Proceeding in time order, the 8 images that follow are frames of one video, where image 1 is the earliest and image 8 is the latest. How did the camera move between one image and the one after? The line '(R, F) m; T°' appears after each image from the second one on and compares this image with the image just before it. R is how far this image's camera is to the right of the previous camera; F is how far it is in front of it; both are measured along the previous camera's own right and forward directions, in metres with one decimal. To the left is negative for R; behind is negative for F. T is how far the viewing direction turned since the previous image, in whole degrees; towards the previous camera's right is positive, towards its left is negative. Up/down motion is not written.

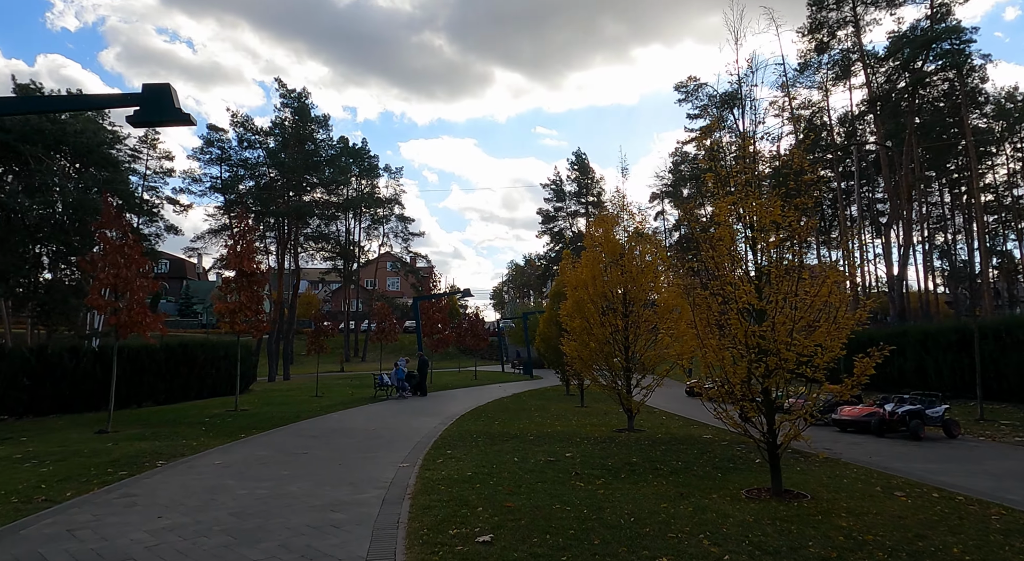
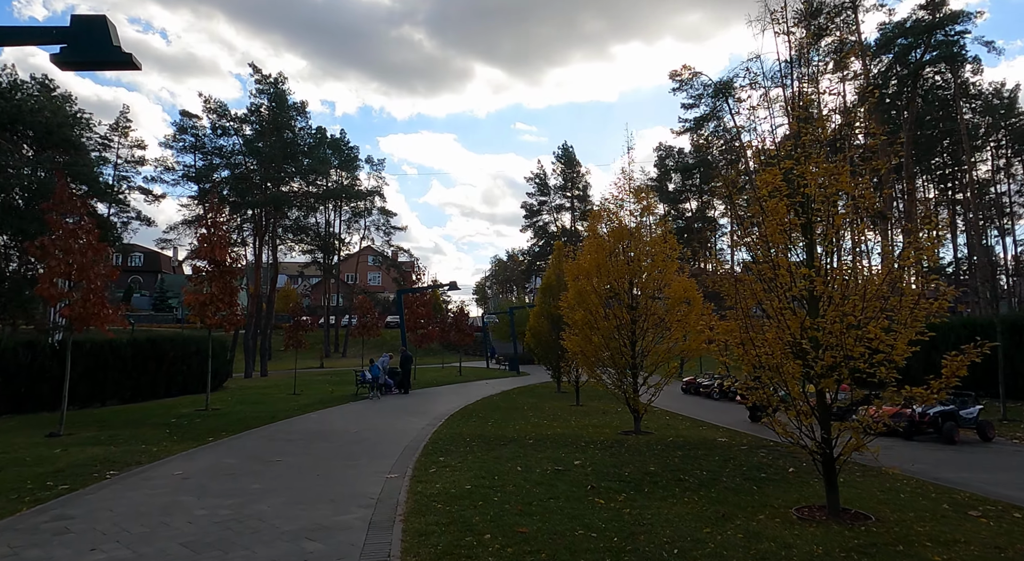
(-0.3, +1.2) m; +2°
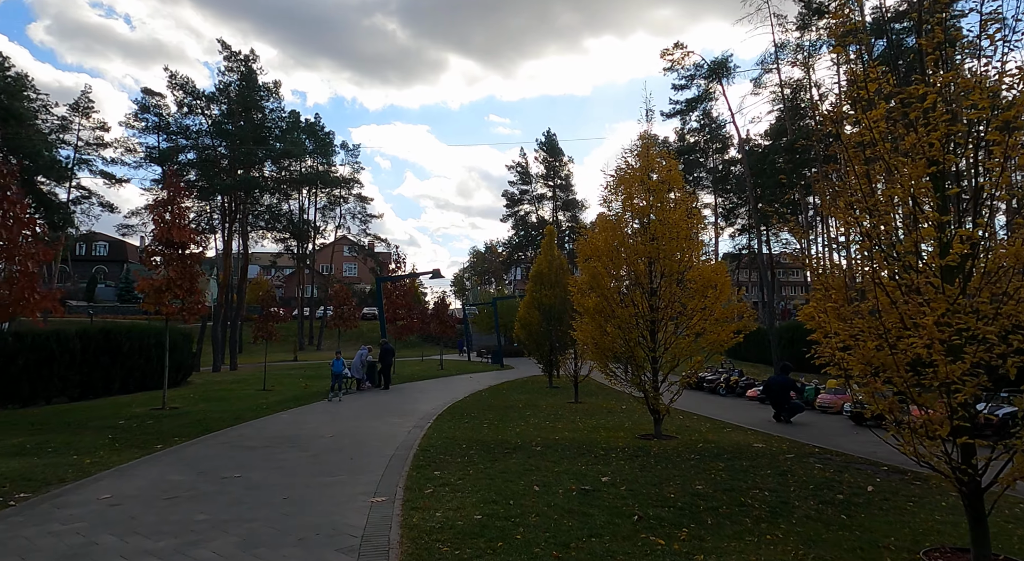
(-0.5, +1.8) m; +2°
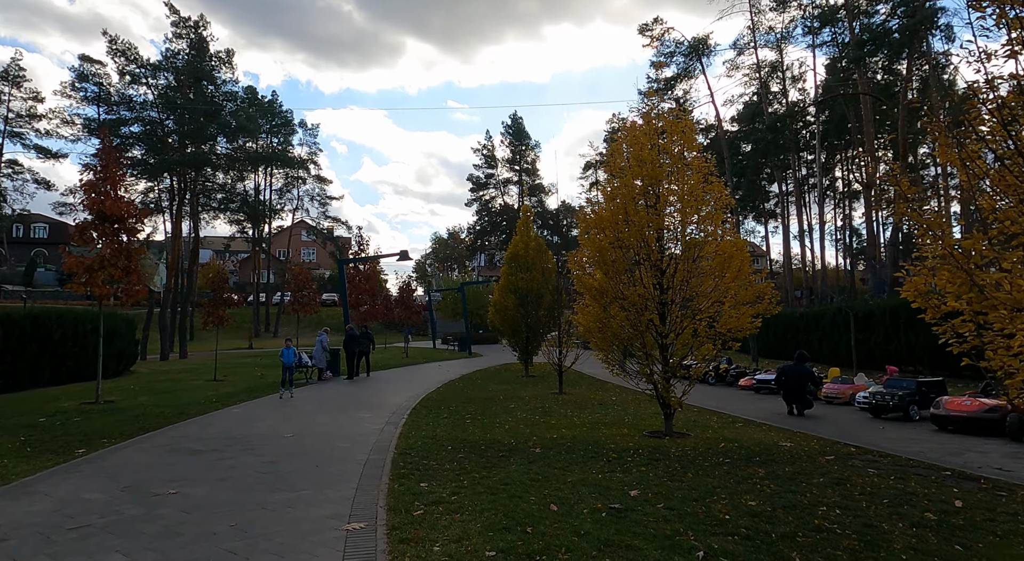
(-0.5, +1.6) m; +4°
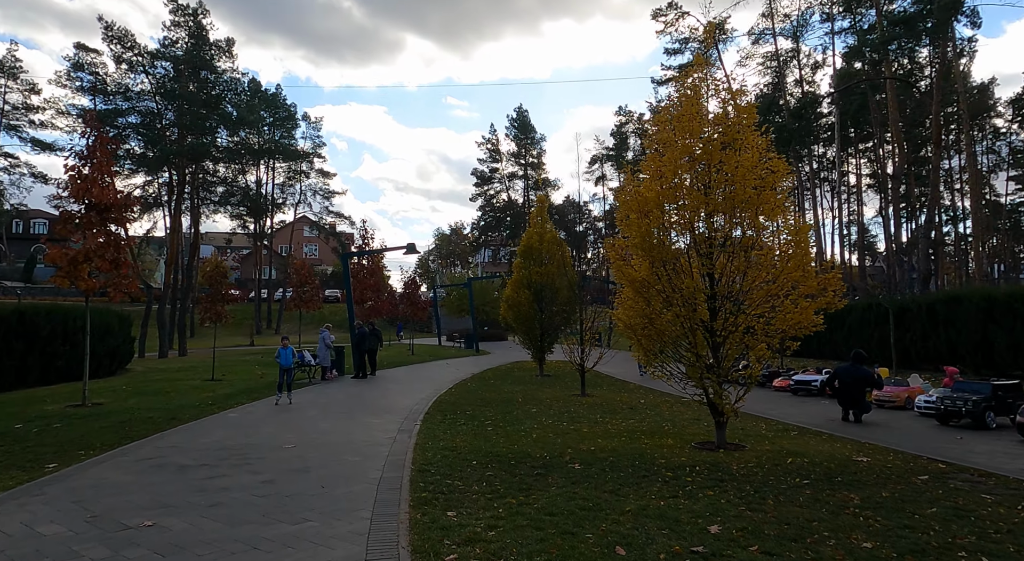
(-0.4, +1.2) m; 0°
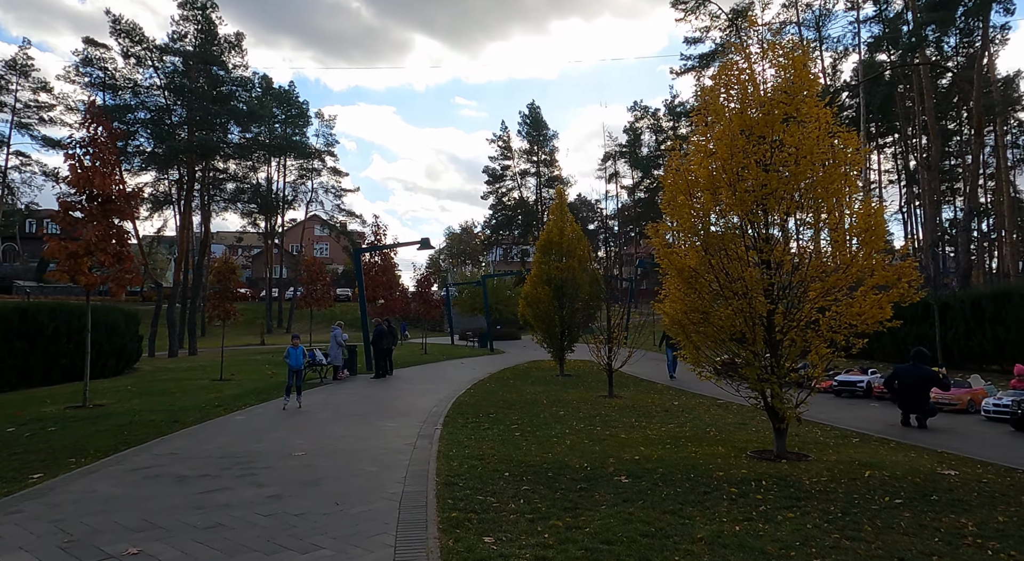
(-0.3, +0.9) m; -1°
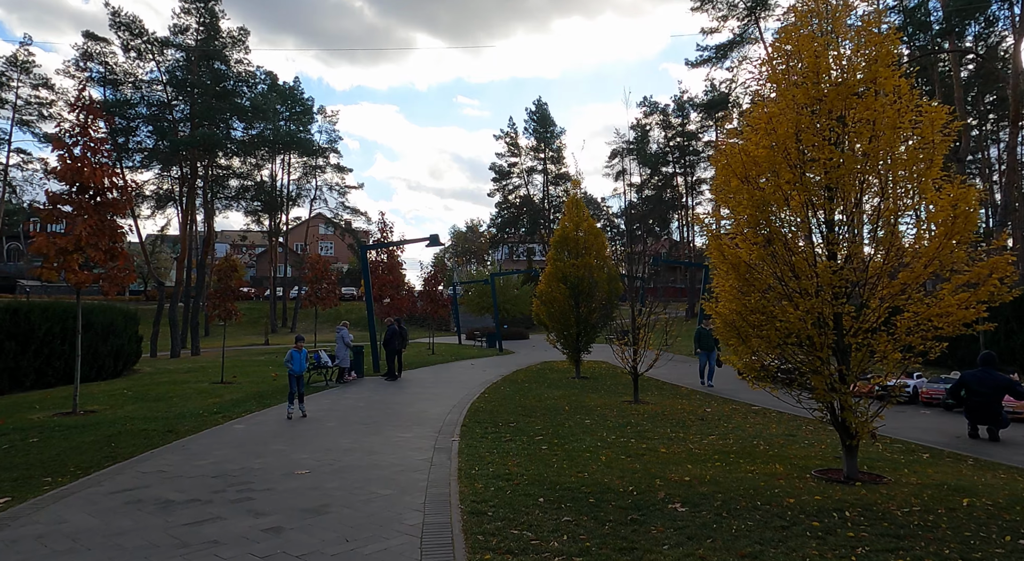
(-0.3, +1.0) m; 0°
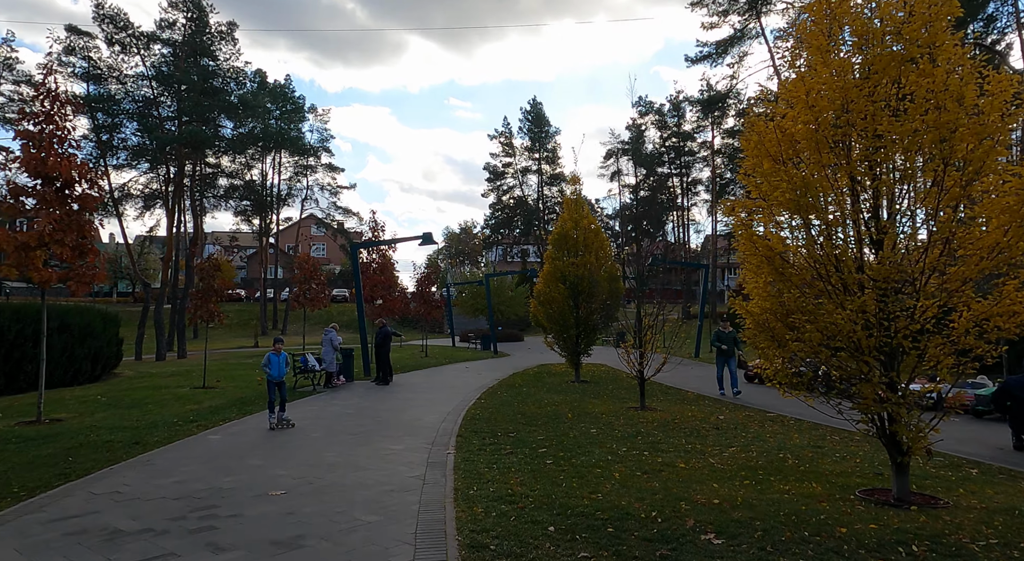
(-0.1, +0.9) m; +1°
